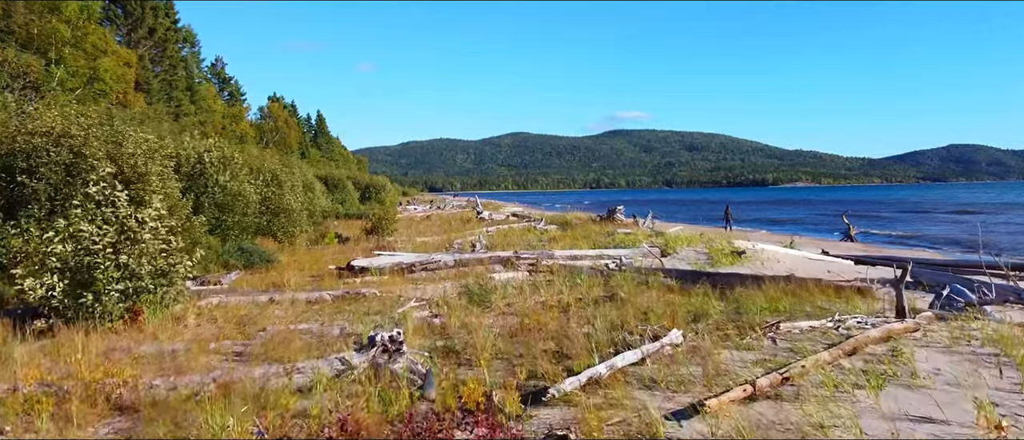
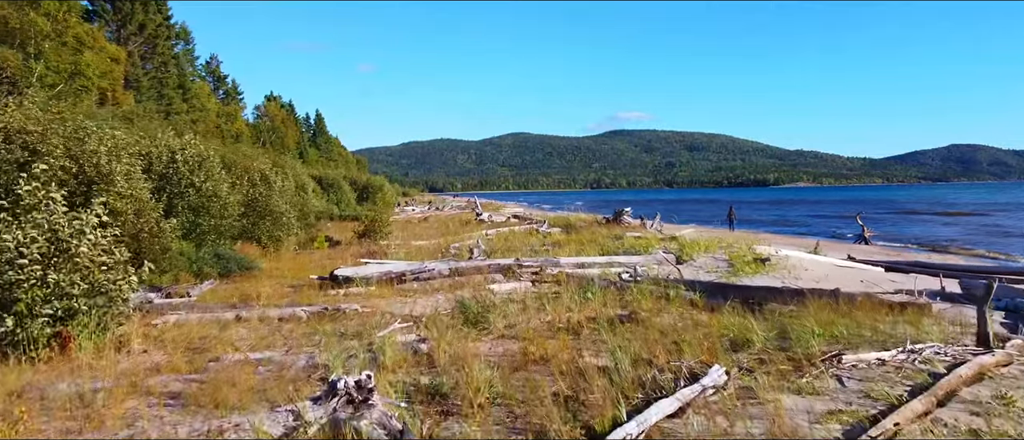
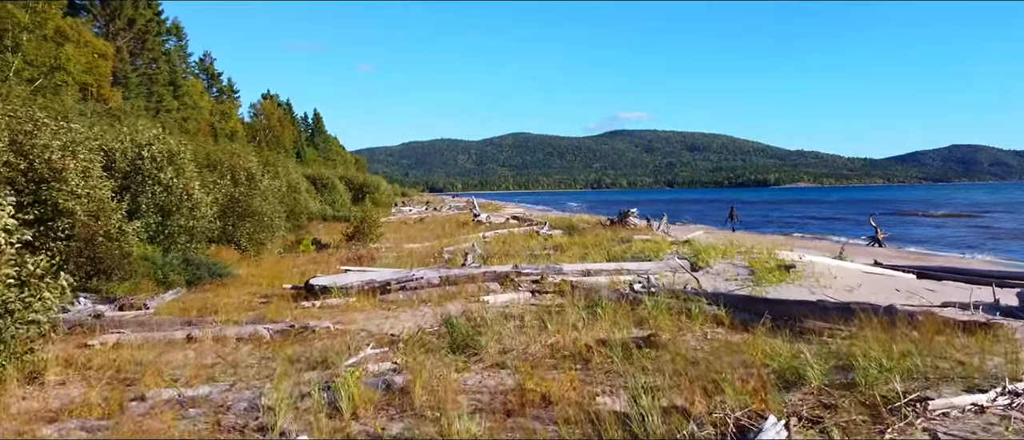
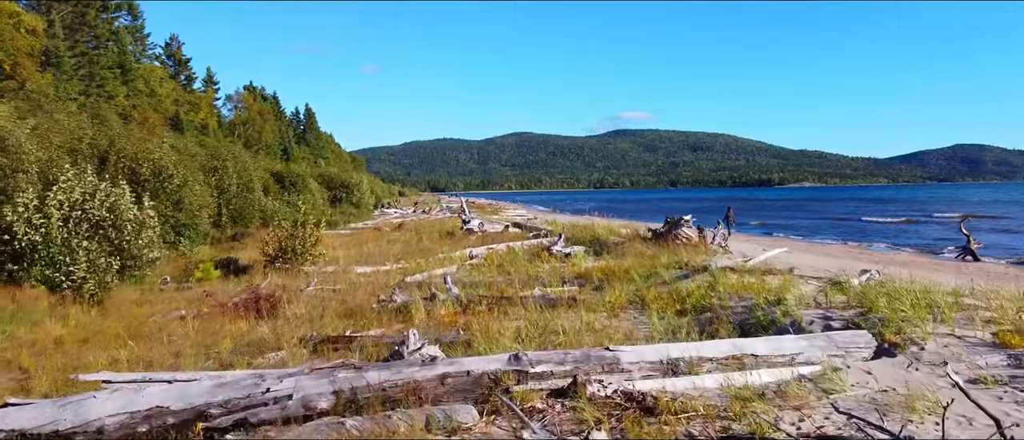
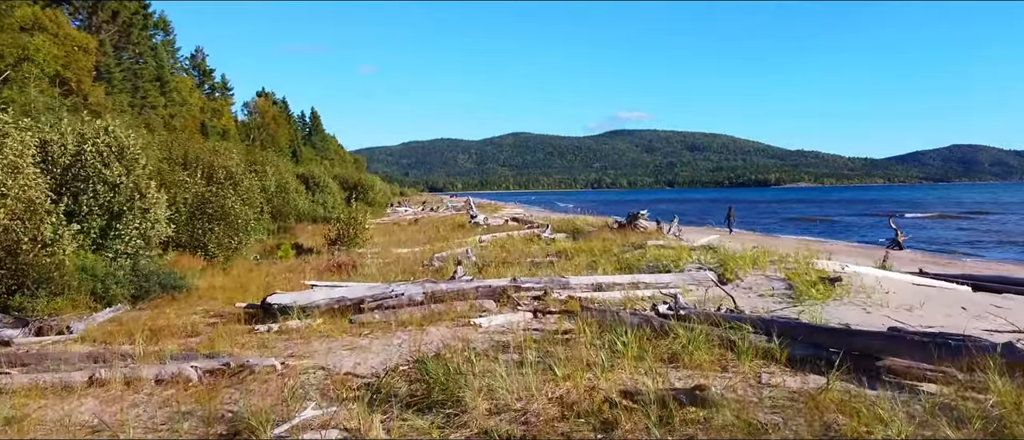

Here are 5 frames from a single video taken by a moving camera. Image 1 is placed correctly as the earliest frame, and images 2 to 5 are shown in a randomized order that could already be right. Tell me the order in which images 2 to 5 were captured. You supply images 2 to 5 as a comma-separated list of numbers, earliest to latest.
2, 3, 5, 4
